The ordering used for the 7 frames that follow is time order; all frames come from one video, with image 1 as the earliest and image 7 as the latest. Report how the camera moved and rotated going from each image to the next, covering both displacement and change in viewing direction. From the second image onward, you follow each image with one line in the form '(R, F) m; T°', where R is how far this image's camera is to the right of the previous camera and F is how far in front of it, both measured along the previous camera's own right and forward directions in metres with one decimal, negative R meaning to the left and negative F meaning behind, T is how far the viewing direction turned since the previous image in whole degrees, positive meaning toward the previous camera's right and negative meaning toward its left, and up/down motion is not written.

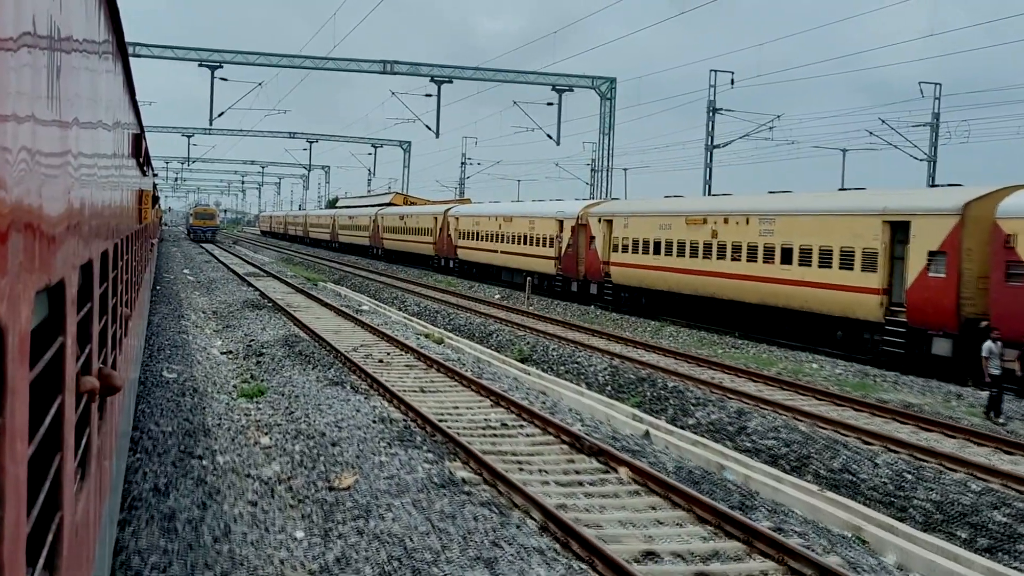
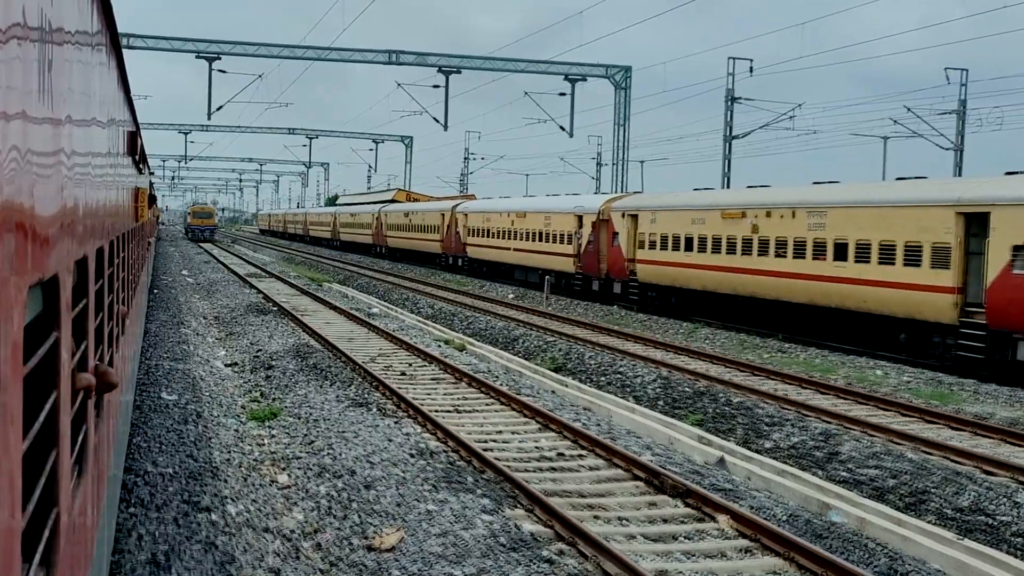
(-0.4, +1.5) m; 0°
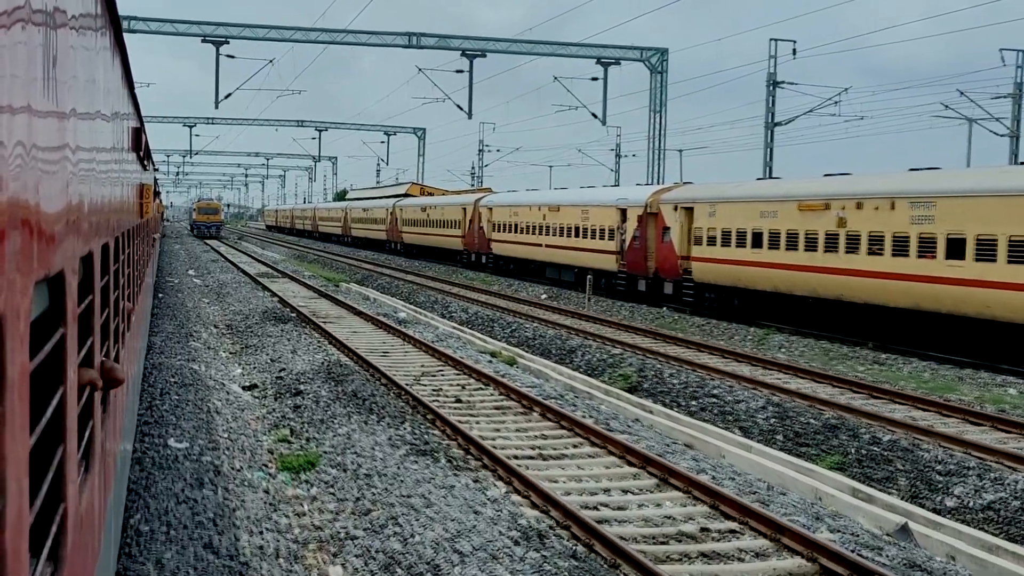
(-0.7, +2.3) m; 0°
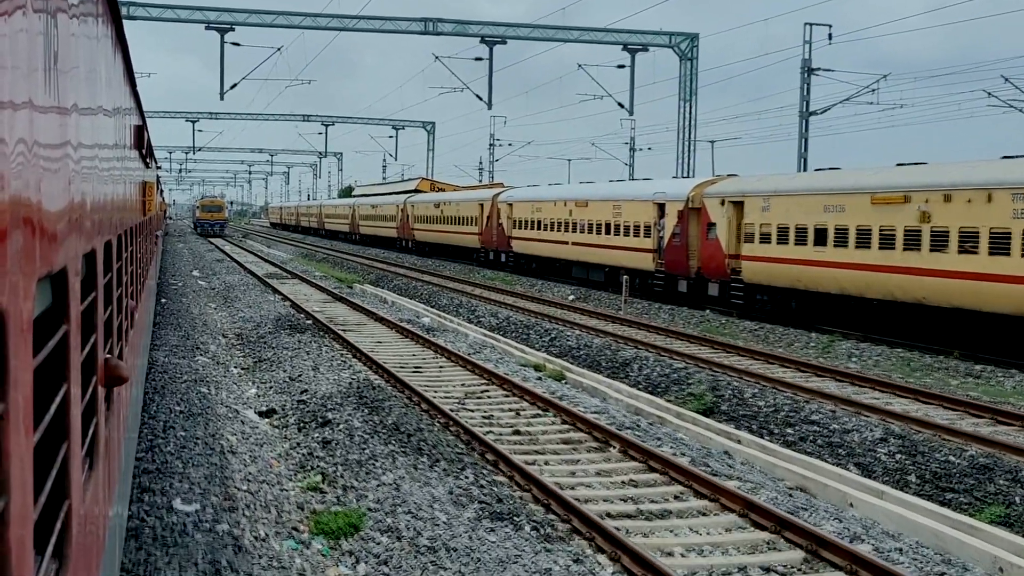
(-0.5, +1.8) m; 0°
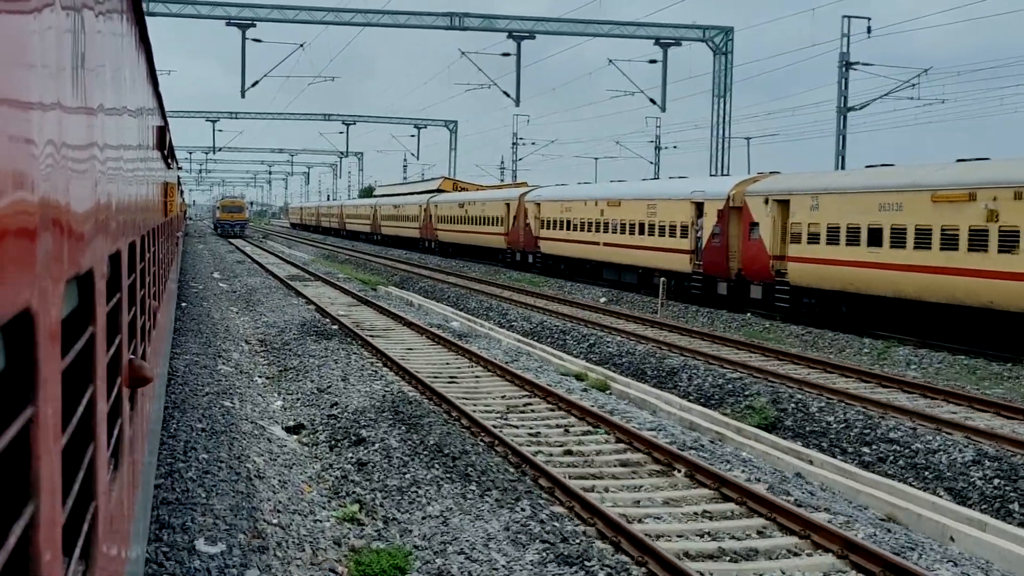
(-0.2, +0.8) m; -1°
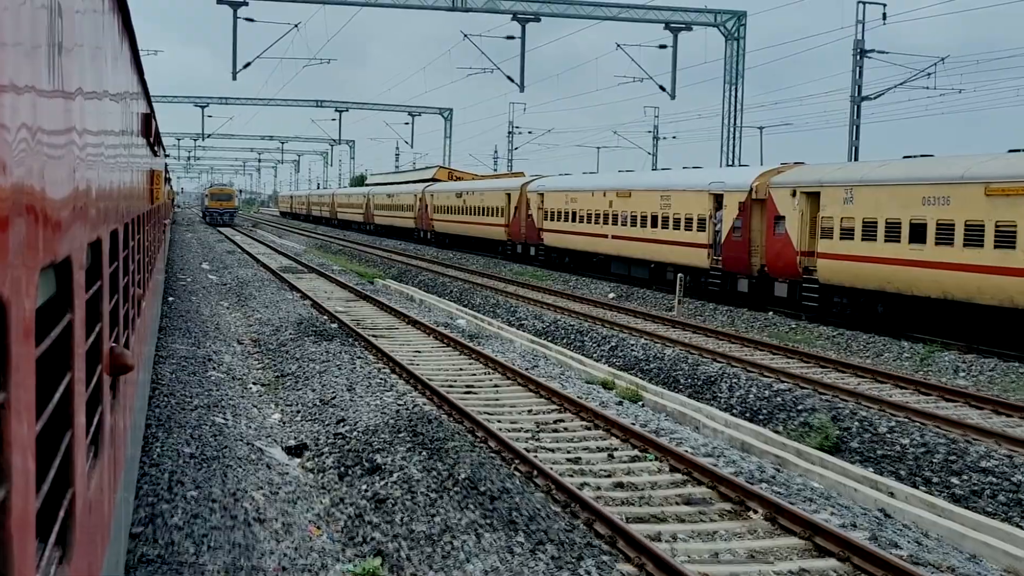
(-0.3, +1.2) m; +1°
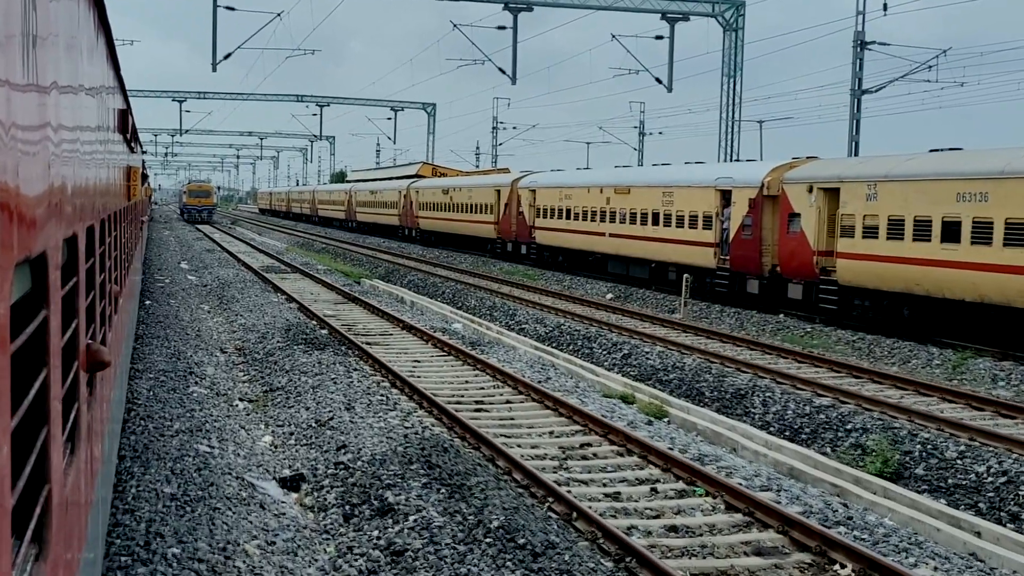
(-0.3, +1.1) m; +1°
